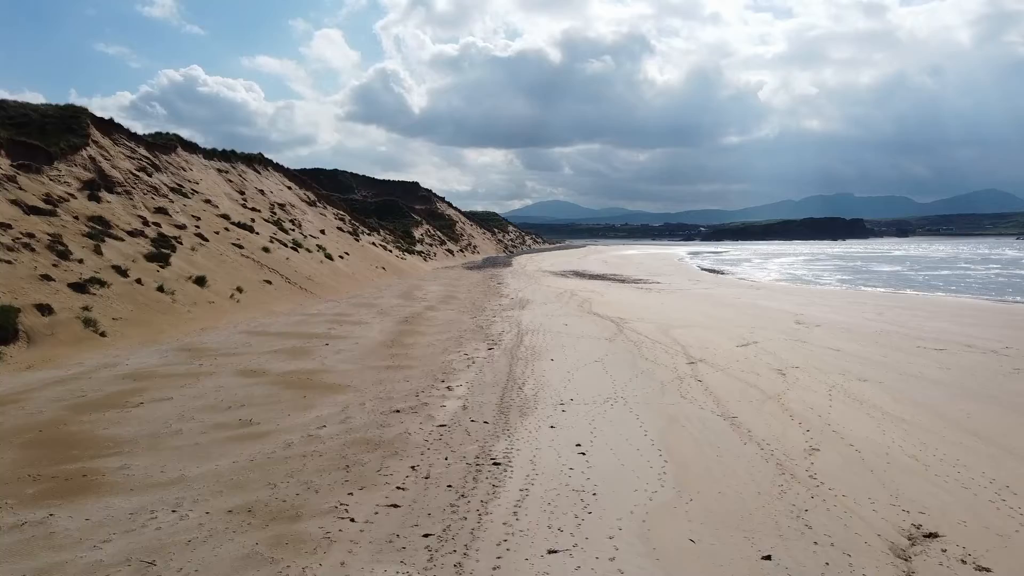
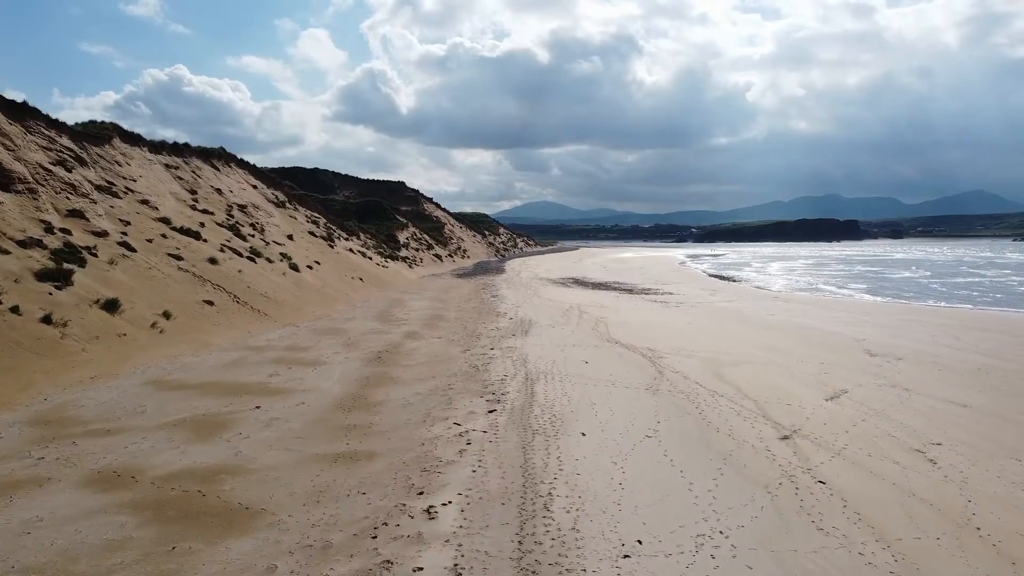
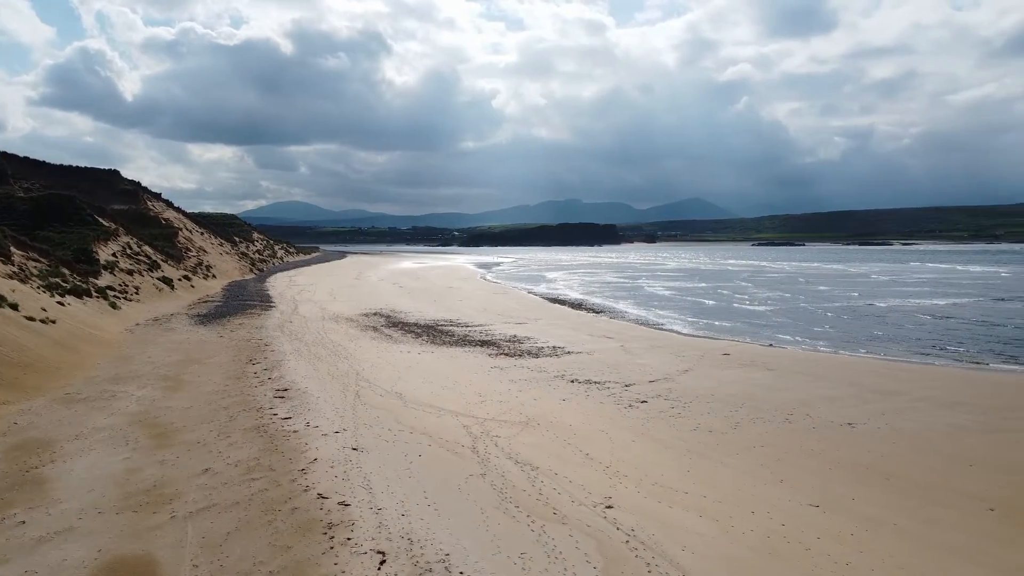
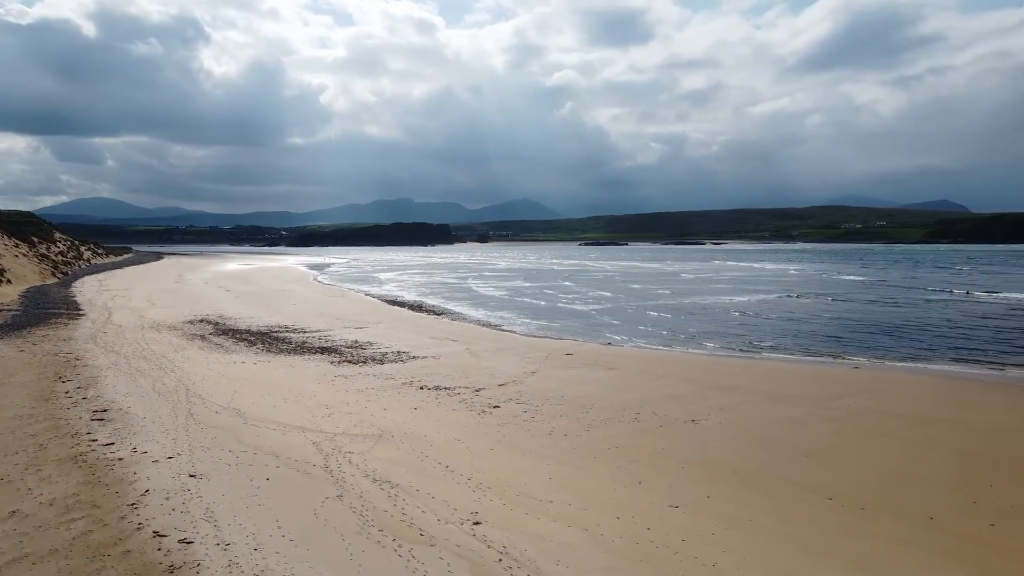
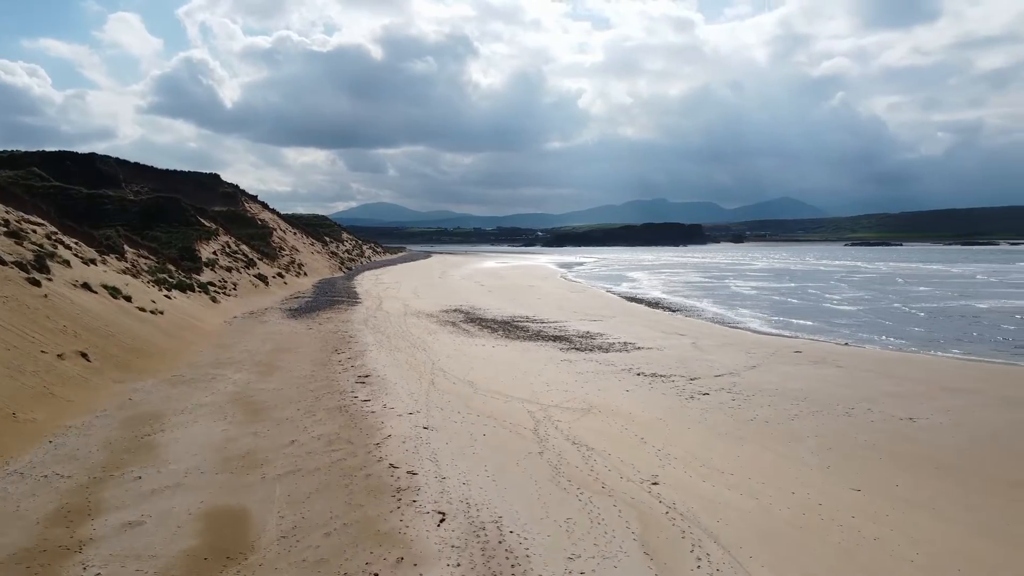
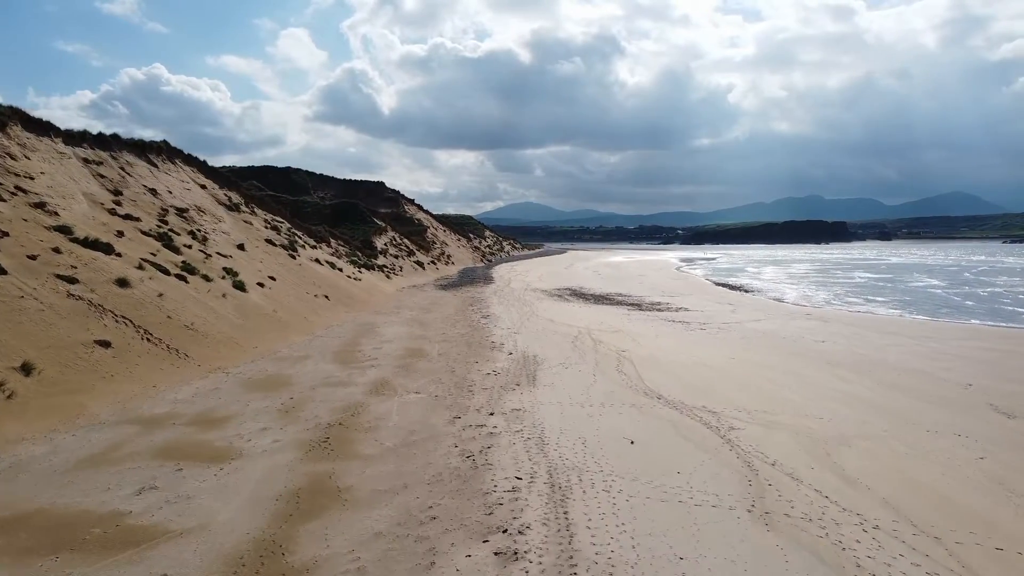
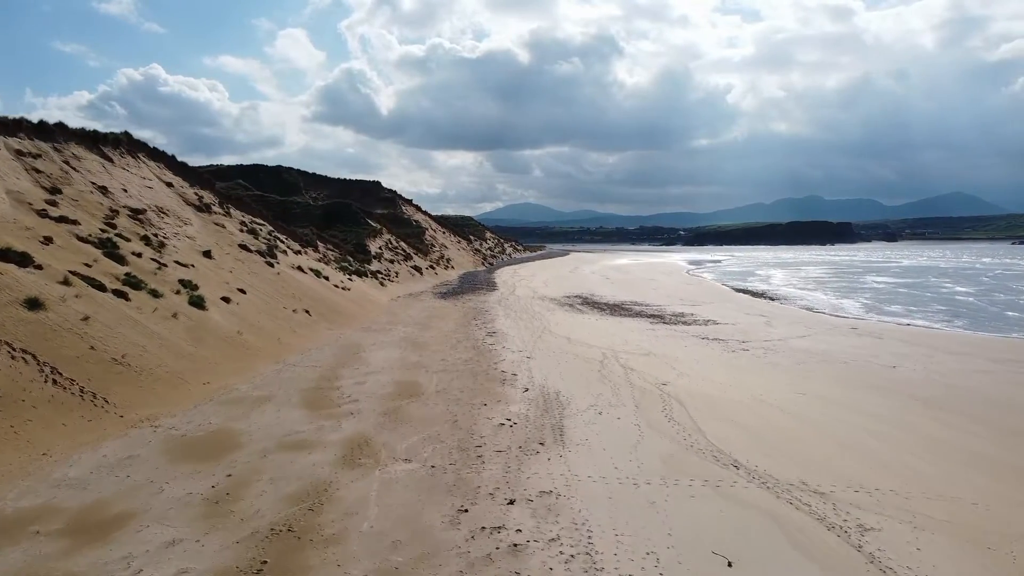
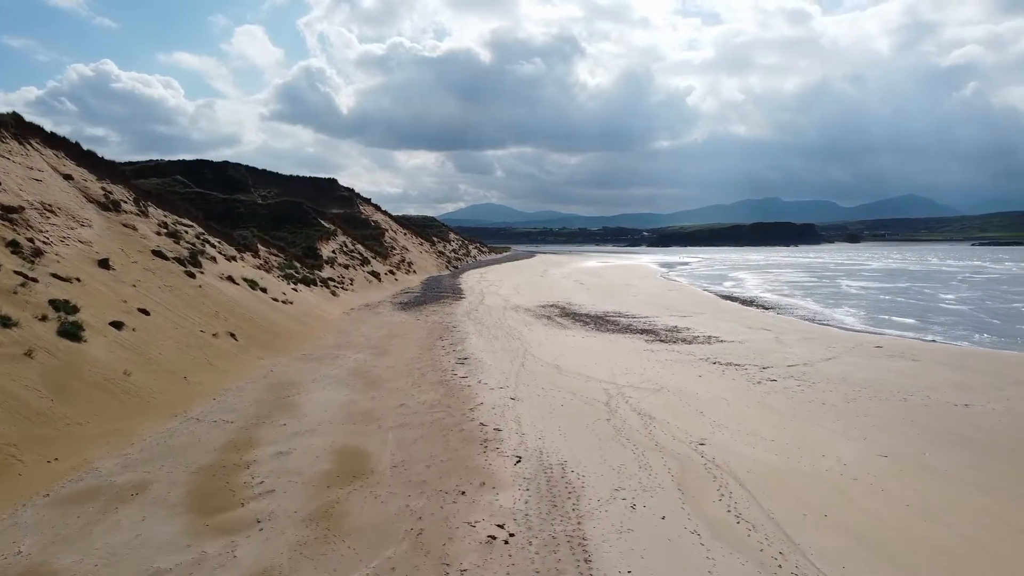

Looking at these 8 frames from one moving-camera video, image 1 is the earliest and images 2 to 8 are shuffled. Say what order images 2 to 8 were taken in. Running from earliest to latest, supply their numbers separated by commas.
2, 6, 7, 8, 5, 3, 4
